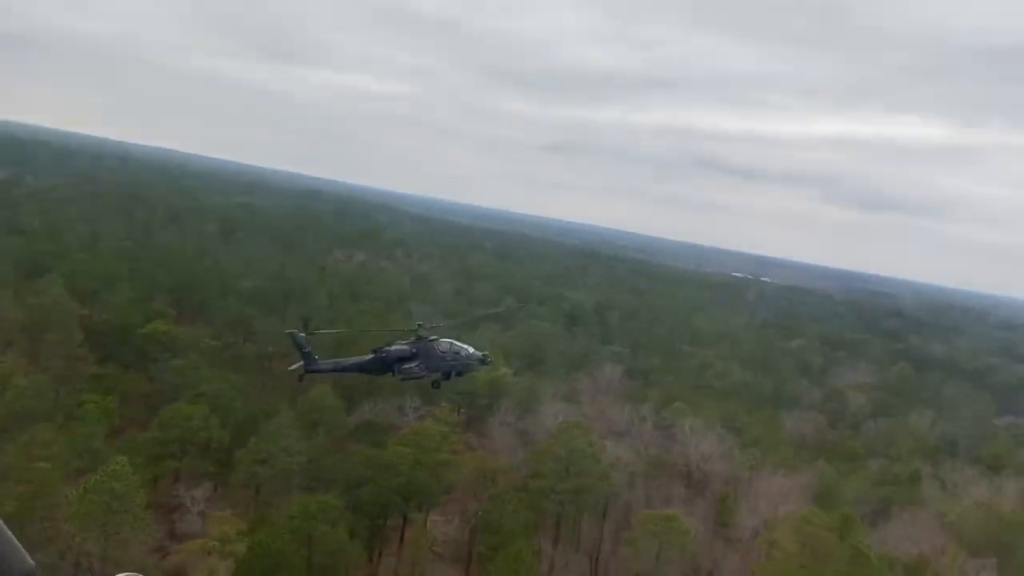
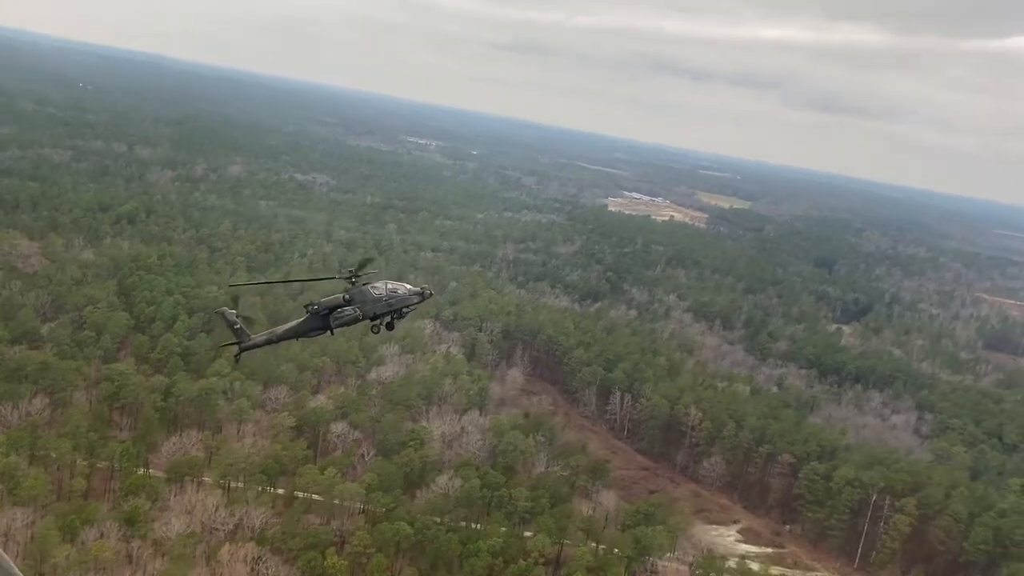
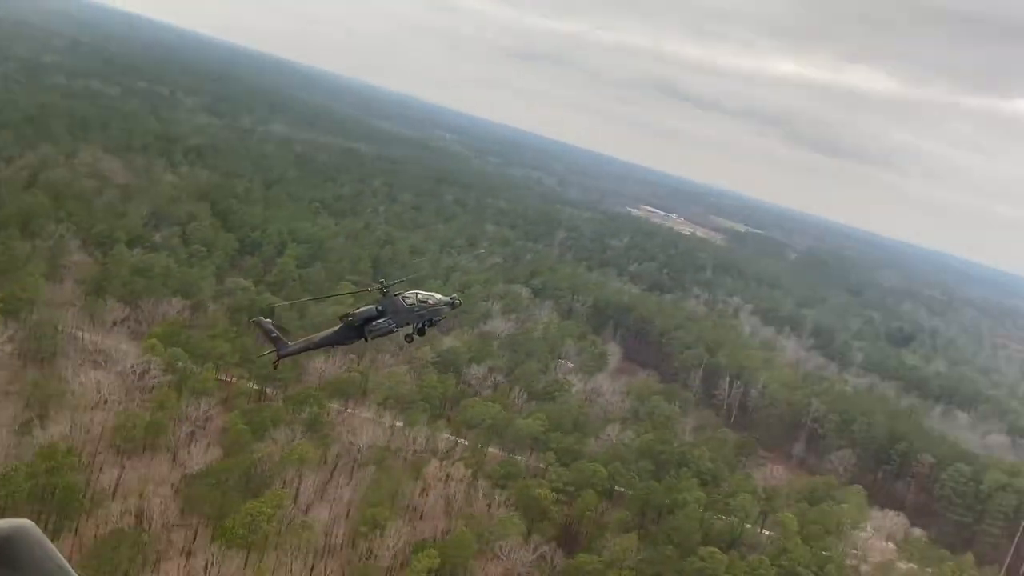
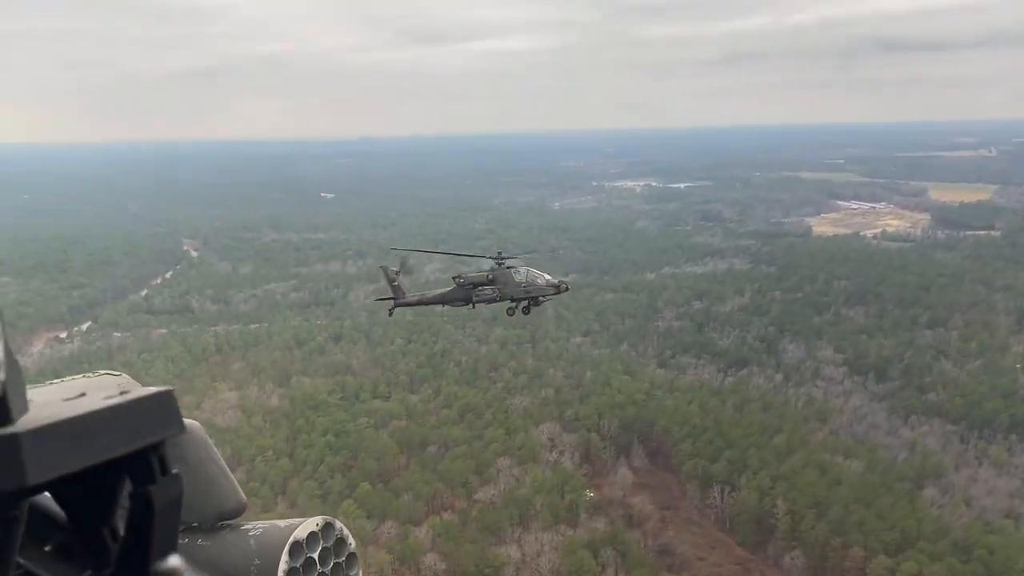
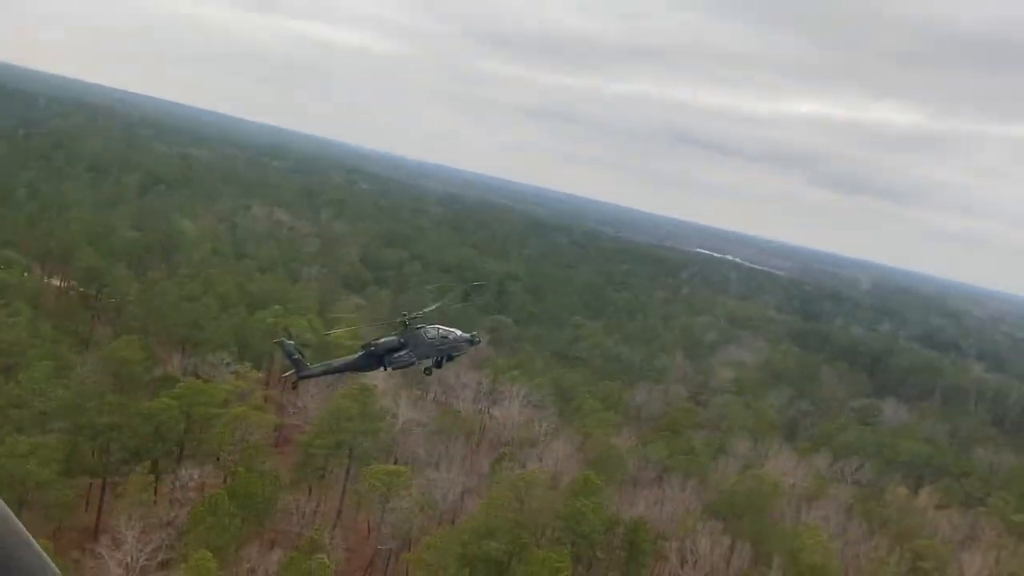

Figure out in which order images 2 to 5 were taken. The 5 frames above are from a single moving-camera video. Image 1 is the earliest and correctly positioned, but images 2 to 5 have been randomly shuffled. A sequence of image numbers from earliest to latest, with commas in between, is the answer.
5, 3, 2, 4
